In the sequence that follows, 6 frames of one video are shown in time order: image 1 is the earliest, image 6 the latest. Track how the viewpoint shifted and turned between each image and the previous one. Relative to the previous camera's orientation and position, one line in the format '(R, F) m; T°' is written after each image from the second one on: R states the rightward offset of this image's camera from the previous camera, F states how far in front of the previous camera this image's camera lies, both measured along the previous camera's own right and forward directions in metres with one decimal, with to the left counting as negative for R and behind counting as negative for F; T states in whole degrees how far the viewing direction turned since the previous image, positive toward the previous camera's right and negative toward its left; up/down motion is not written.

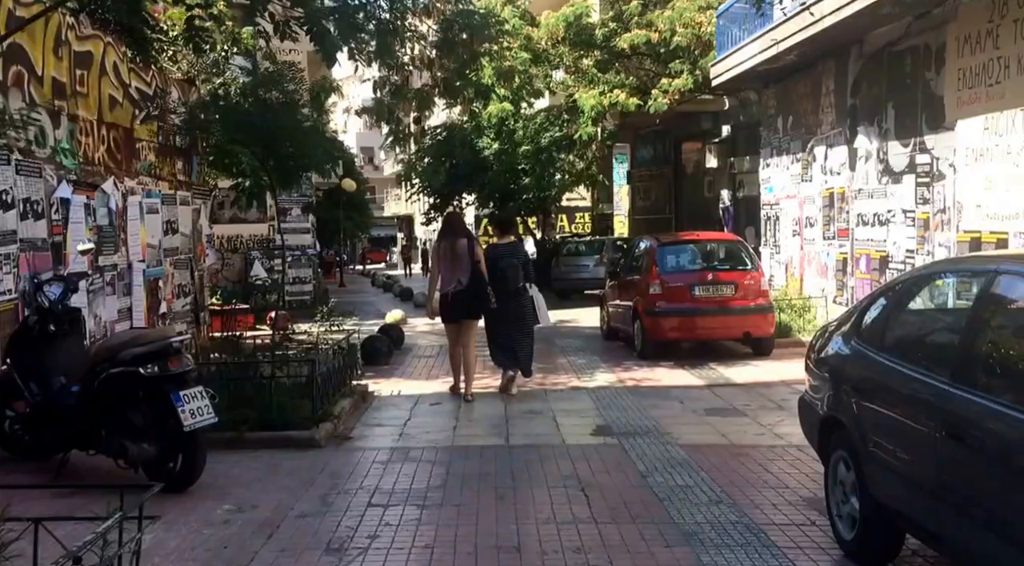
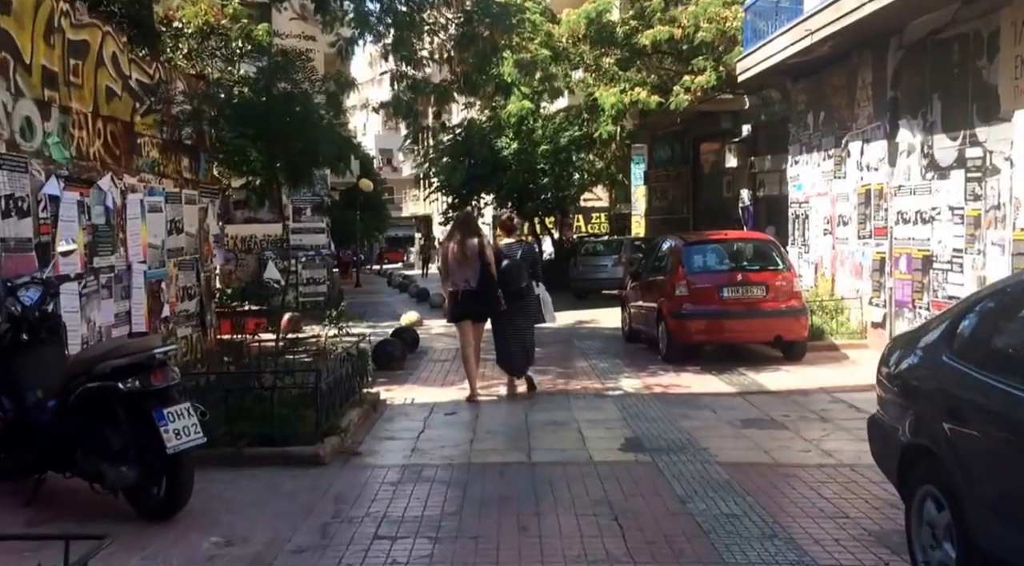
(0.0, +0.6) m; -1°
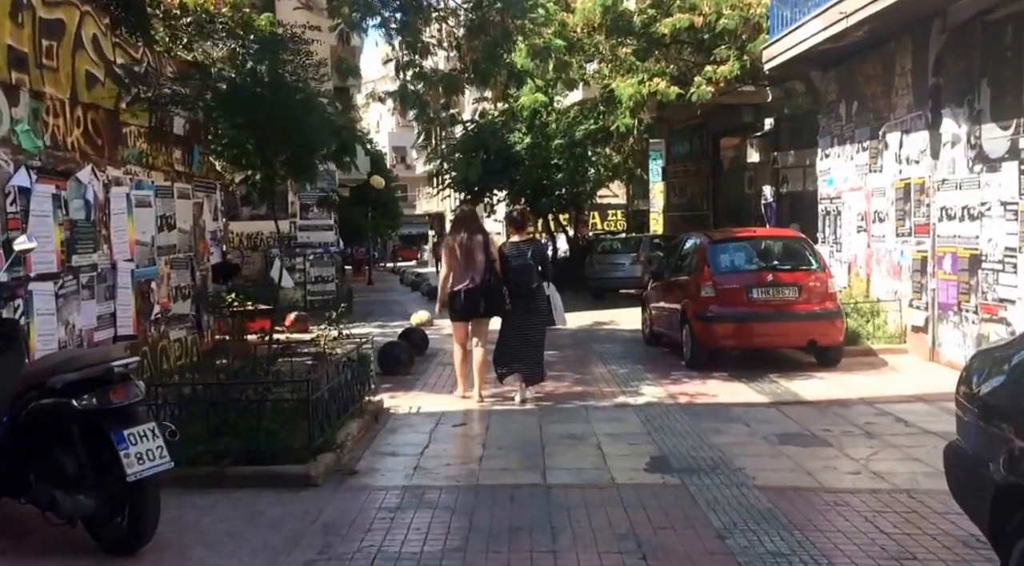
(0.0, +0.7) m; -1°
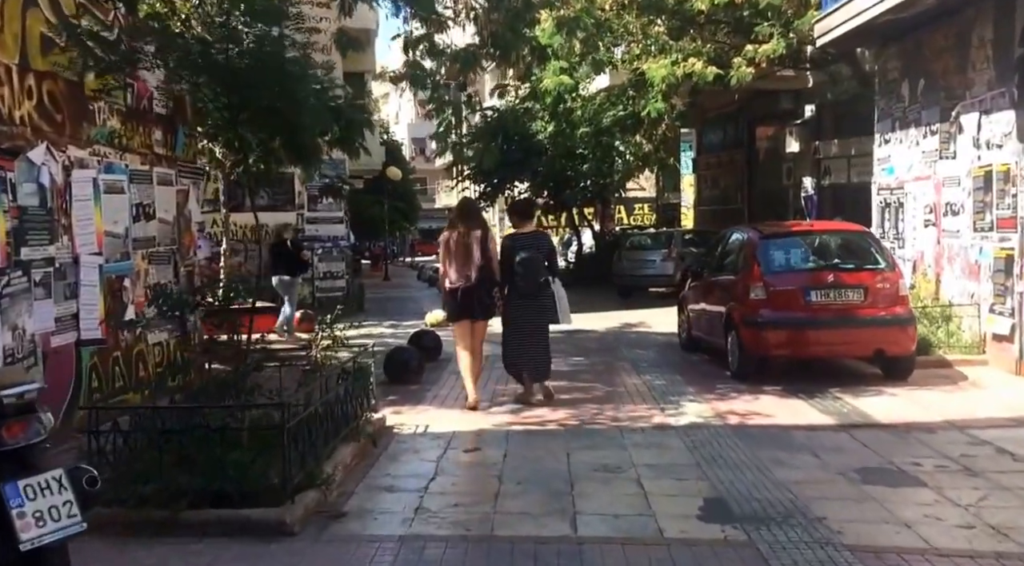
(0.0, +1.3) m; -1°
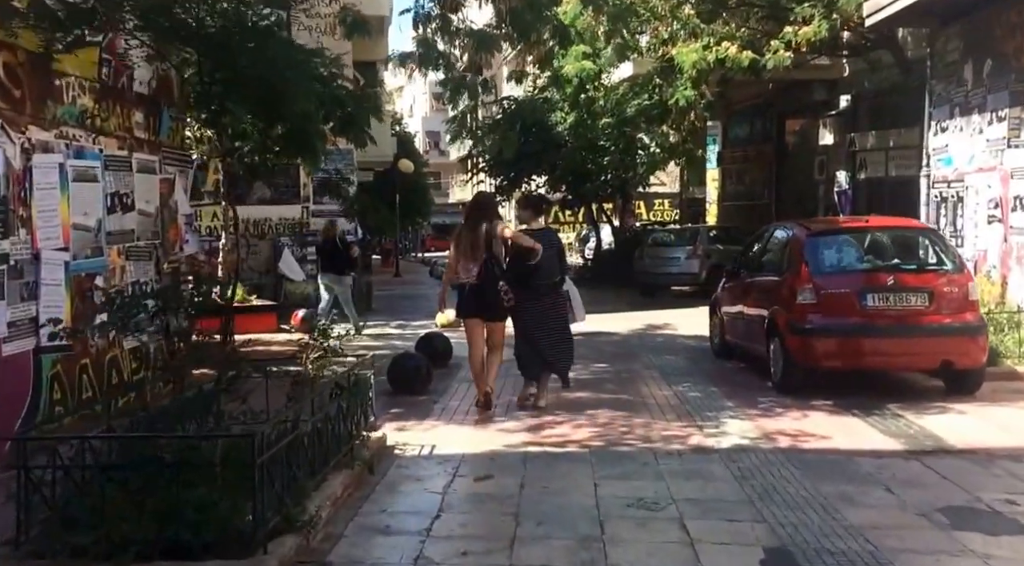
(0.0, +1.0) m; -1°
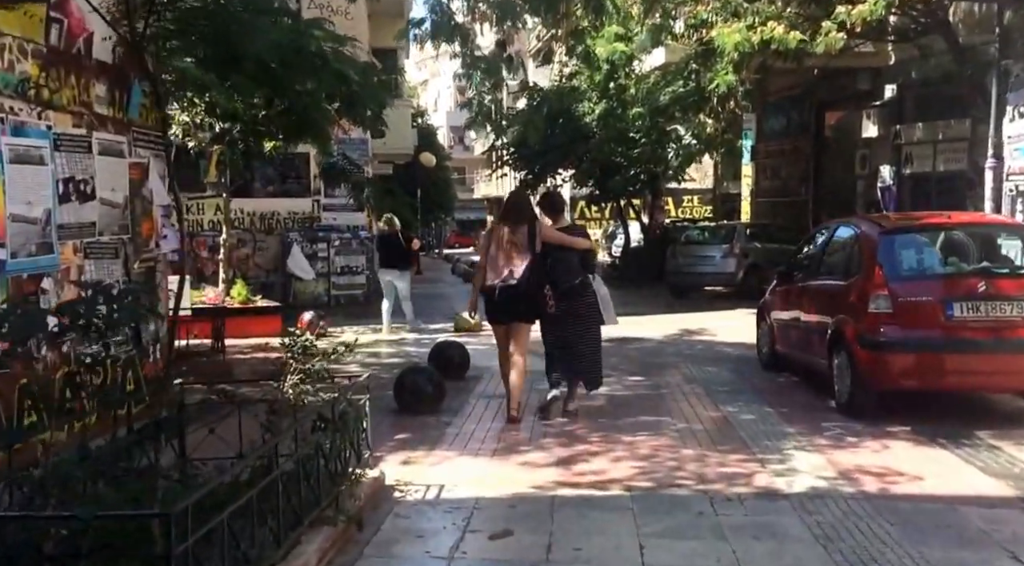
(0.0, +1.3) m; -1°
